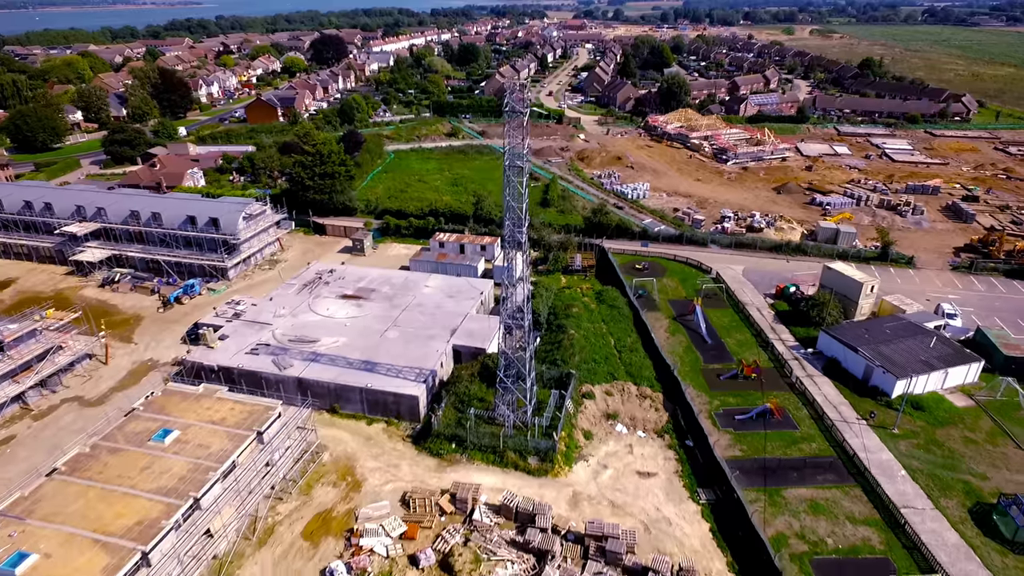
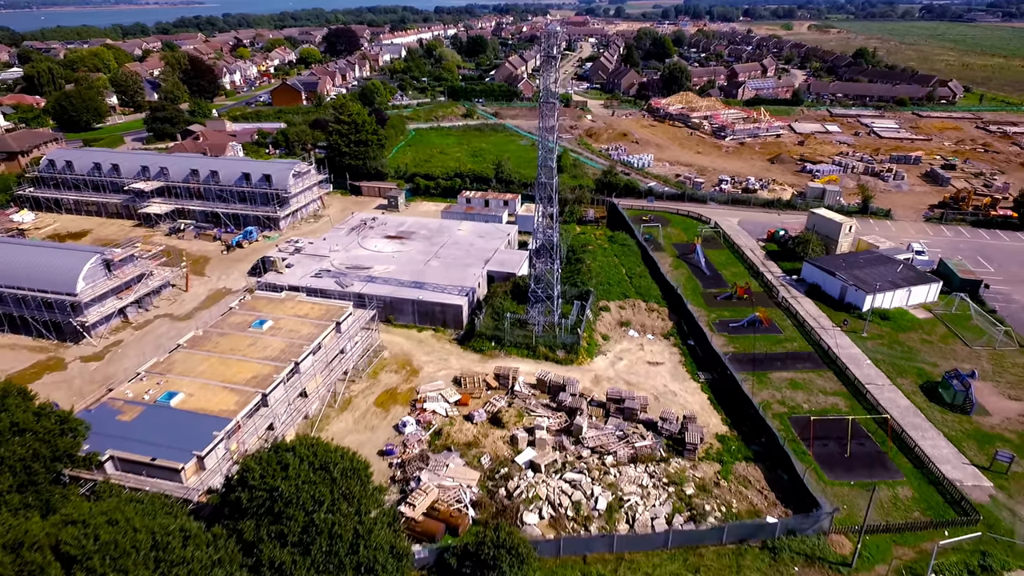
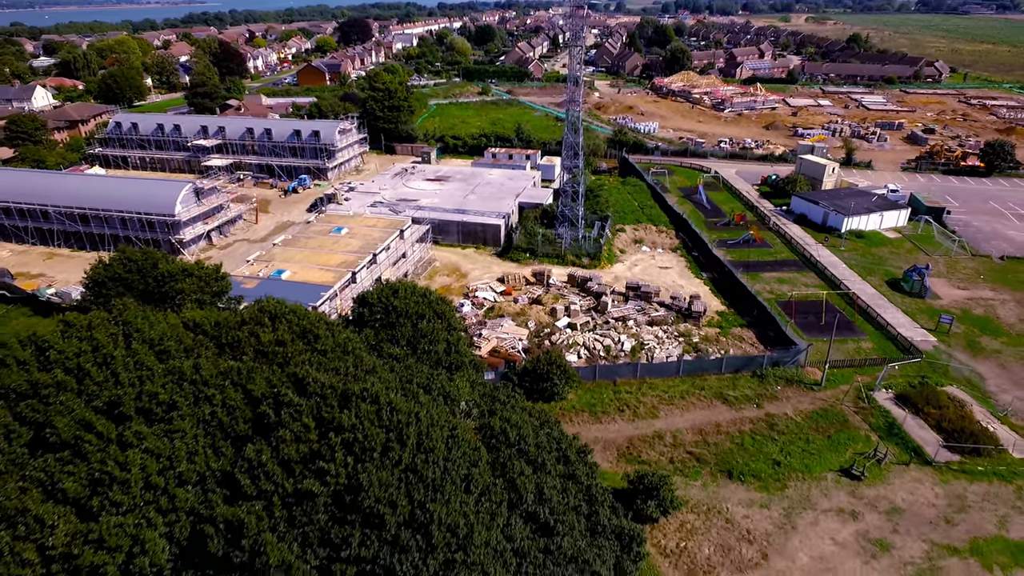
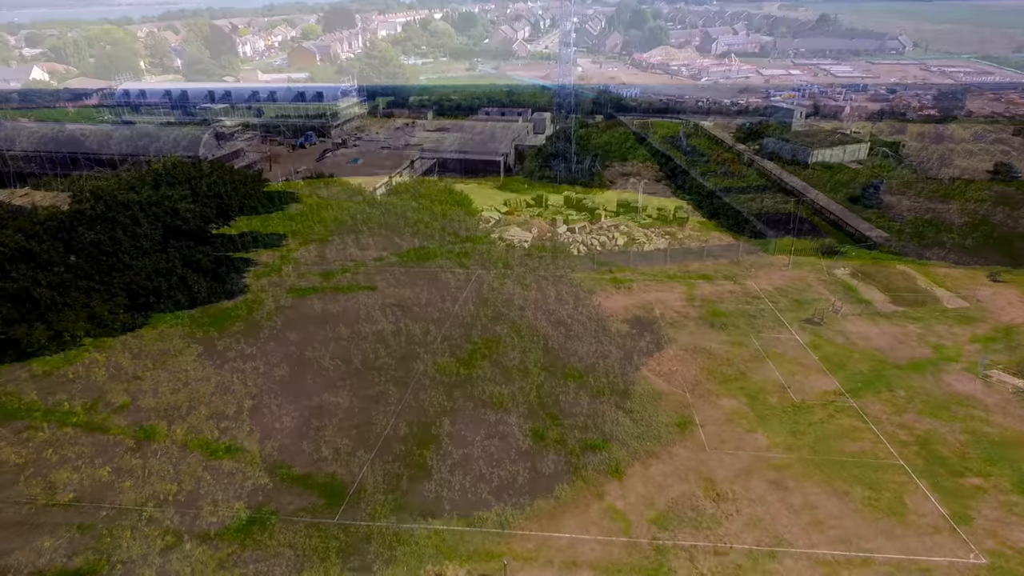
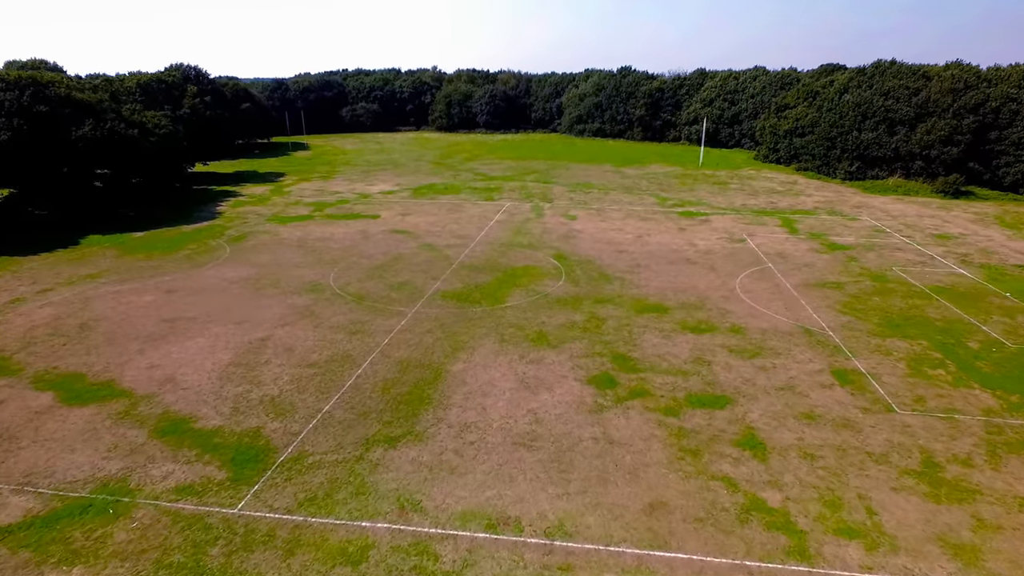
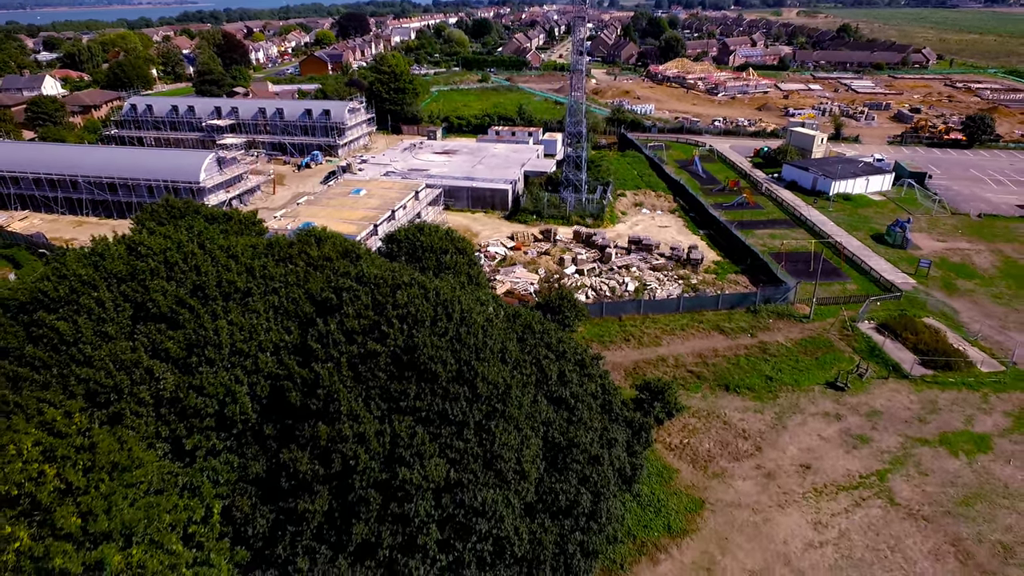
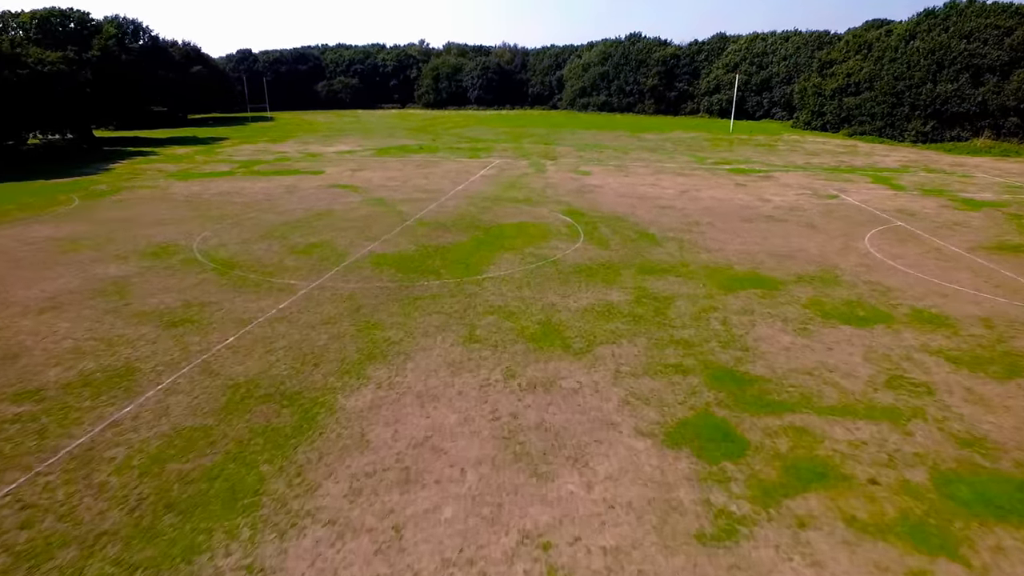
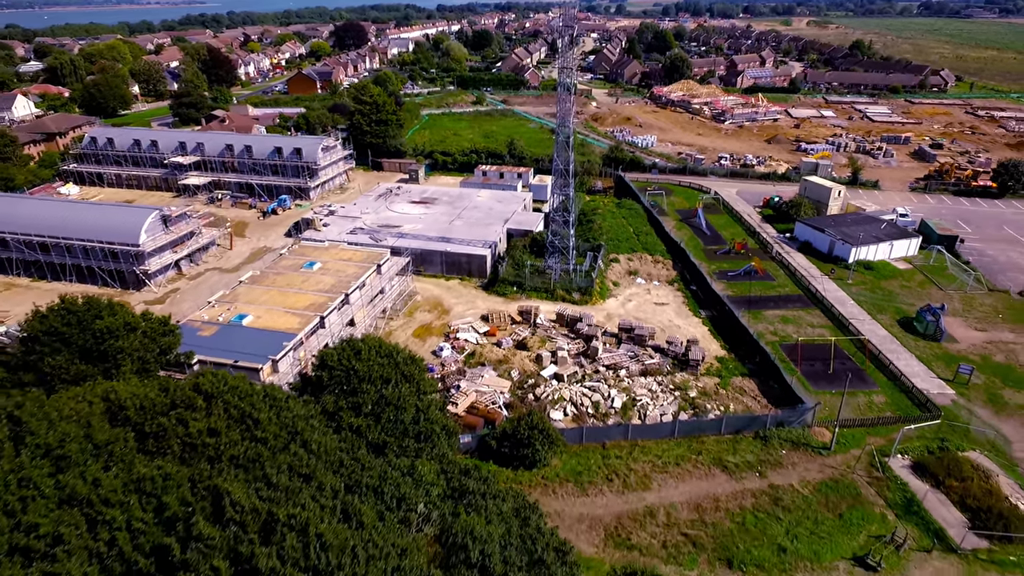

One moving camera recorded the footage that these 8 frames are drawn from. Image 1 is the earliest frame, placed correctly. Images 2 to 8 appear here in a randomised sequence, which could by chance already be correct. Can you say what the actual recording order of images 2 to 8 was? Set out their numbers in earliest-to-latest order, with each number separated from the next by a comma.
2, 8, 3, 6, 4, 5, 7
